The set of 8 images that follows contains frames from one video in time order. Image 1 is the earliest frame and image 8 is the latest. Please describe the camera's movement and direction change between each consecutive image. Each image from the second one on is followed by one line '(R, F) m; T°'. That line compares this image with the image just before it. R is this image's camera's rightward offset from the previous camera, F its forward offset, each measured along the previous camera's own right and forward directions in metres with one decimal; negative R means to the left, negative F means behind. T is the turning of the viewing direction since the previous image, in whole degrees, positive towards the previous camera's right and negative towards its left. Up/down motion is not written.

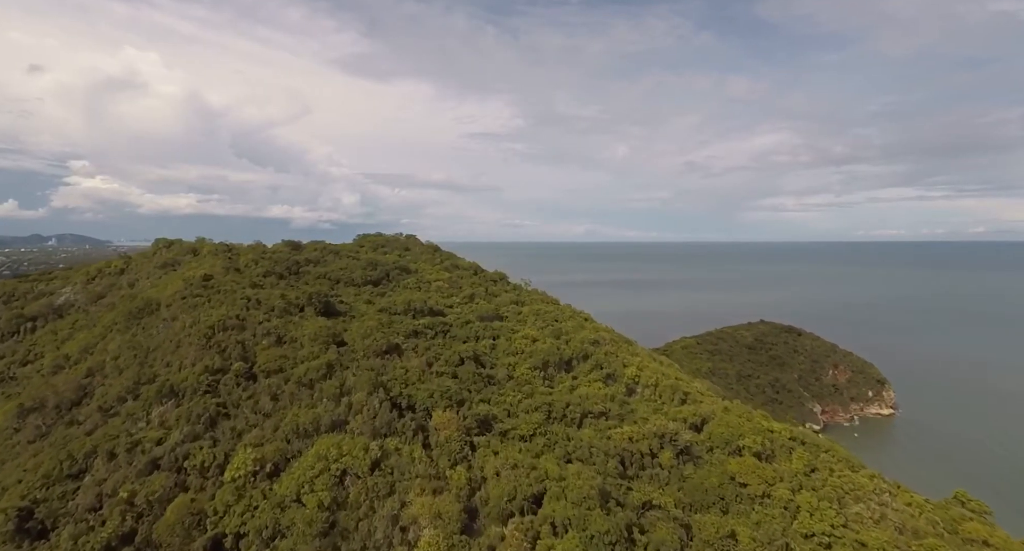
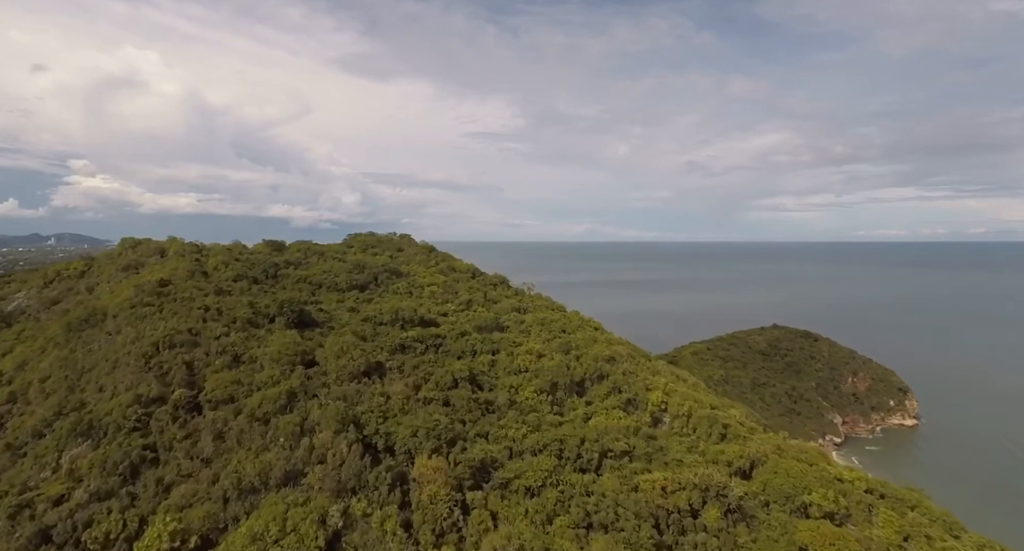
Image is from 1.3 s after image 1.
(-0.1, +5.1) m; 0°
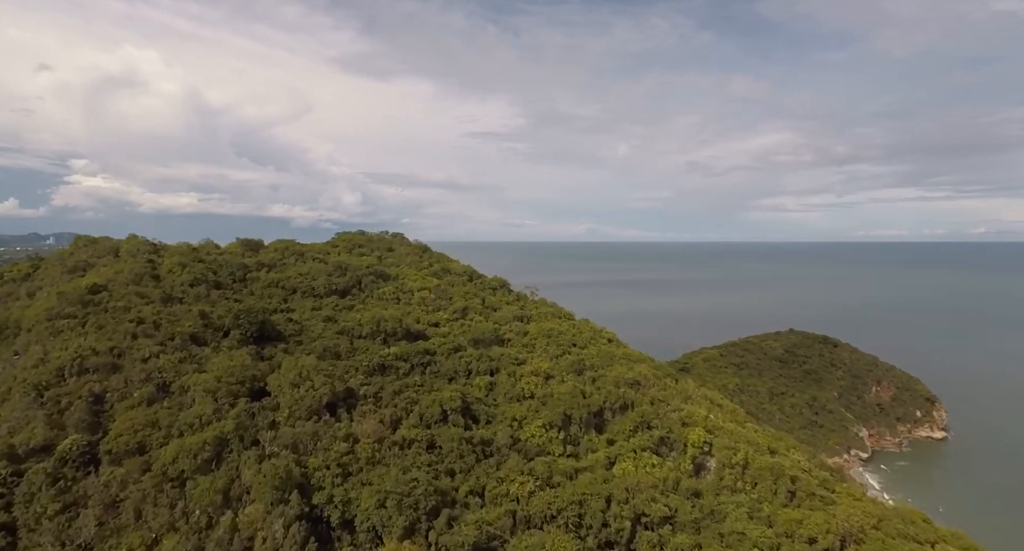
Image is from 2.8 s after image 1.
(-0.1, +5.6) m; 0°
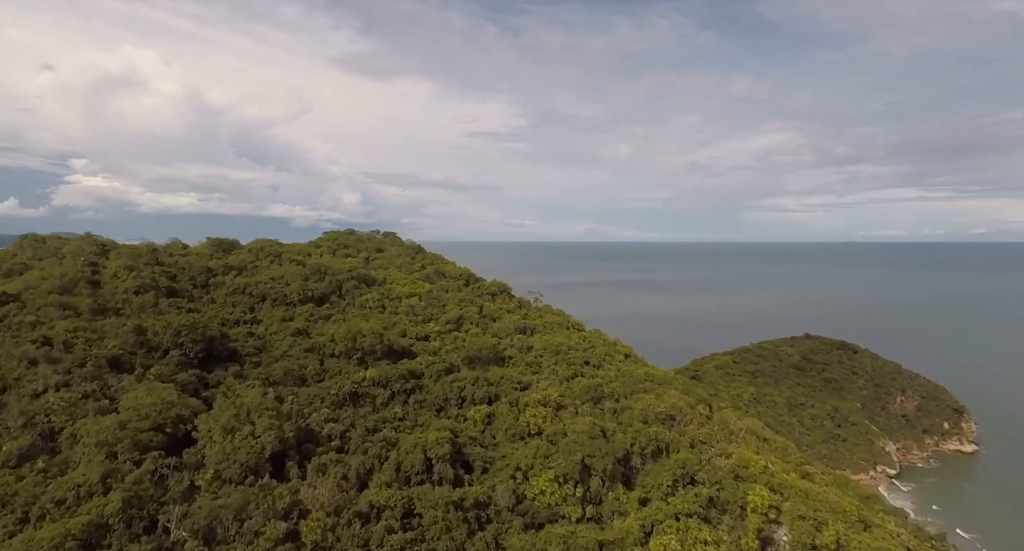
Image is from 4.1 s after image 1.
(-0.1, +5.2) m; 0°
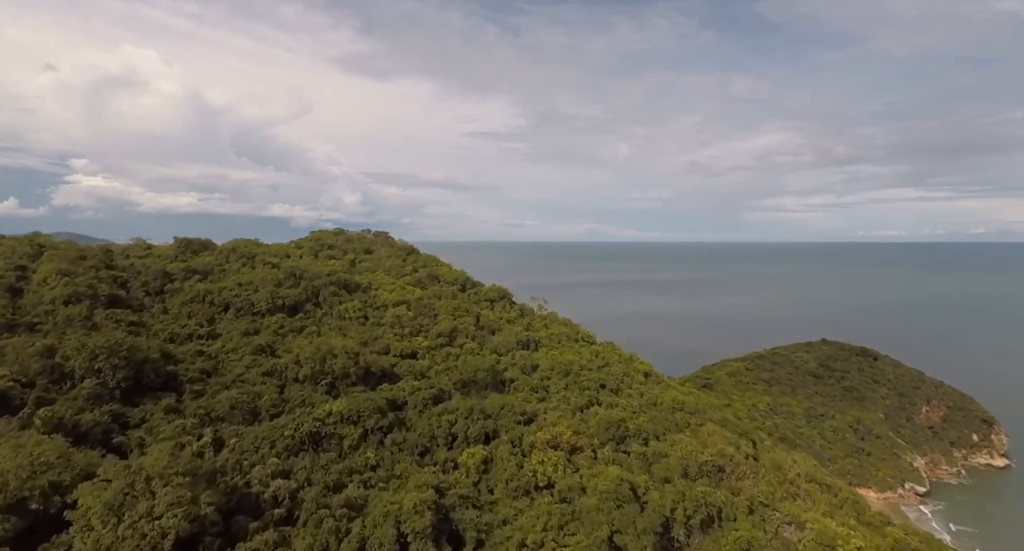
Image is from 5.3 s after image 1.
(-0.1, +4.7) m; 0°
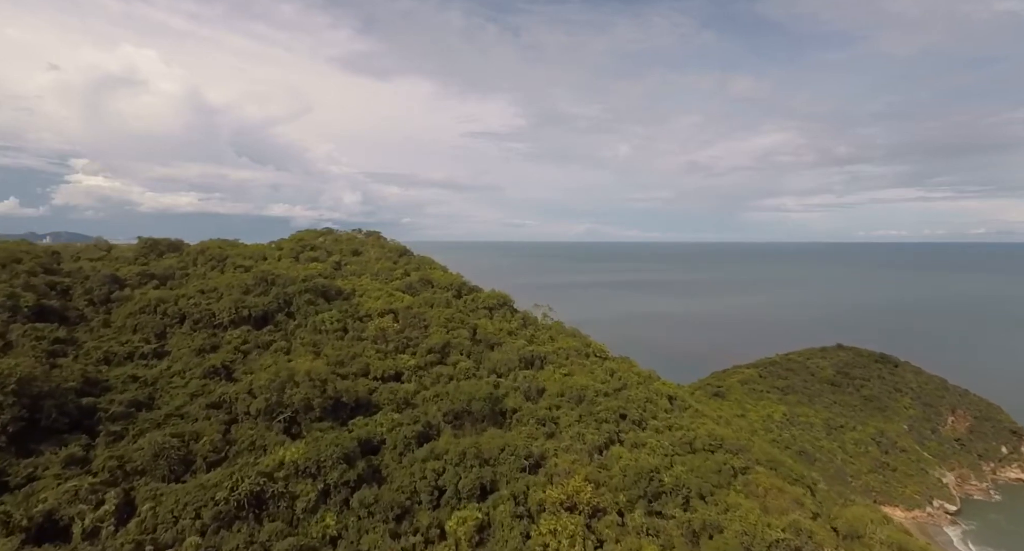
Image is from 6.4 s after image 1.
(-0.1, +4.2) m; 0°
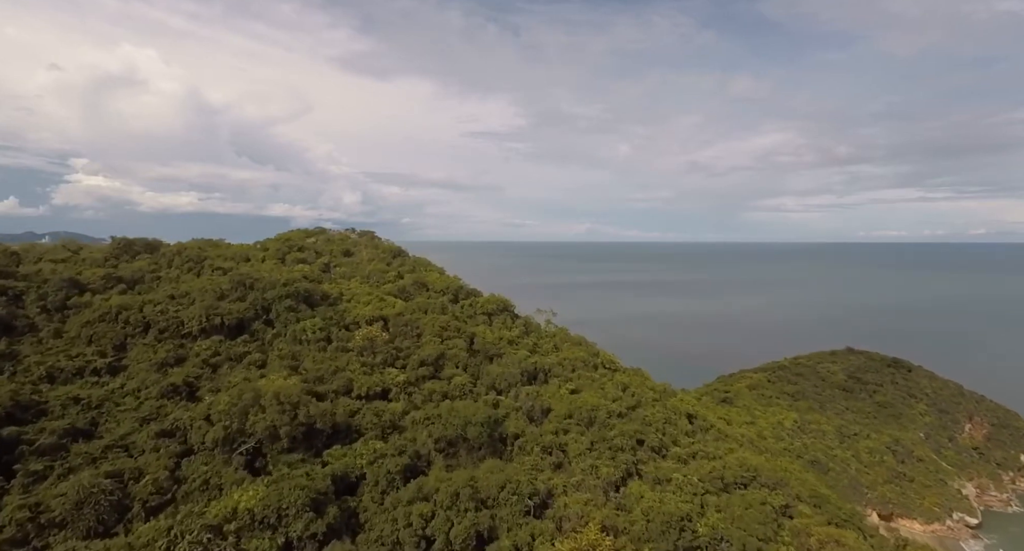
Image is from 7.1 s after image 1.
(-0.1, +2.6) m; 0°
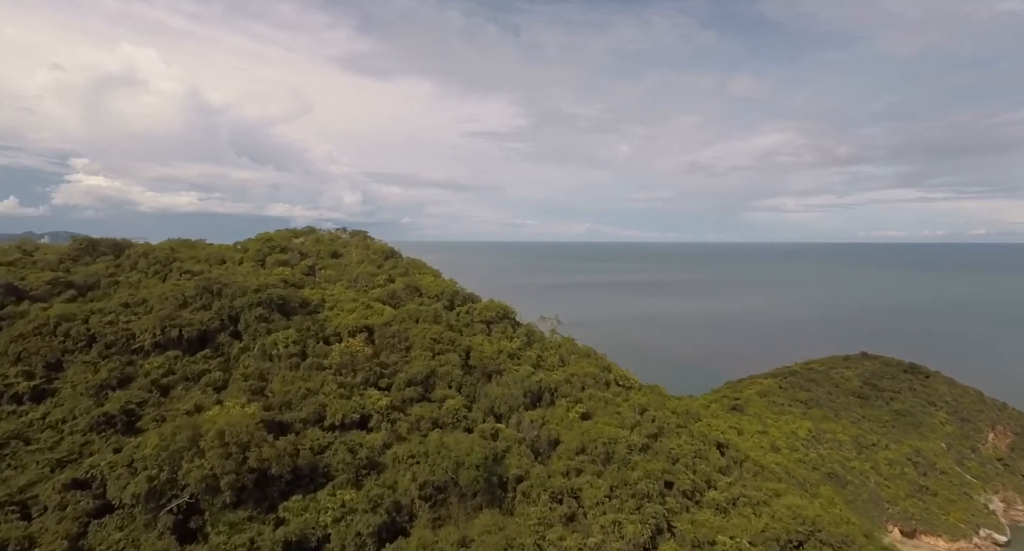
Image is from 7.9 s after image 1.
(-0.1, +3.1) m; 0°
